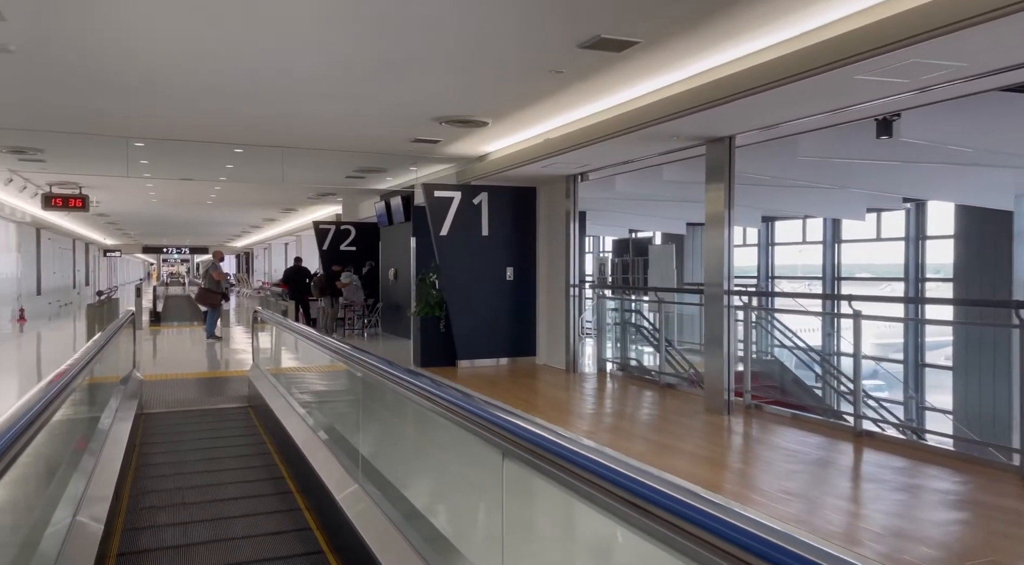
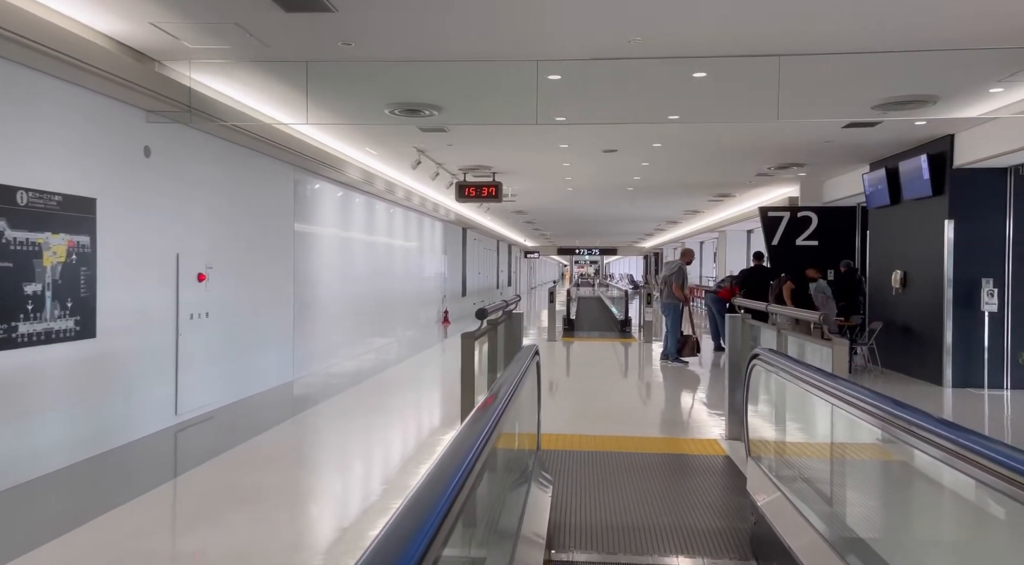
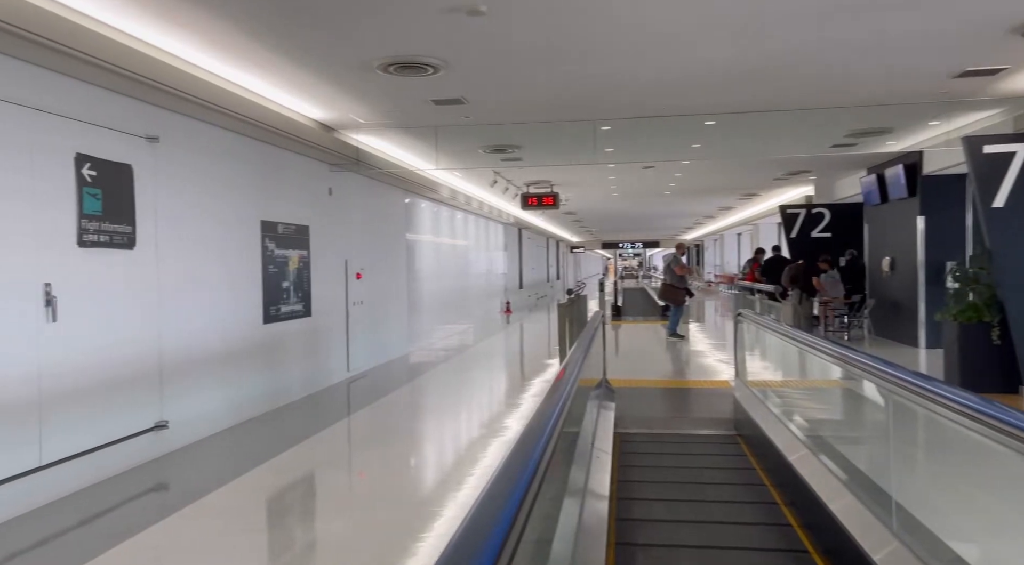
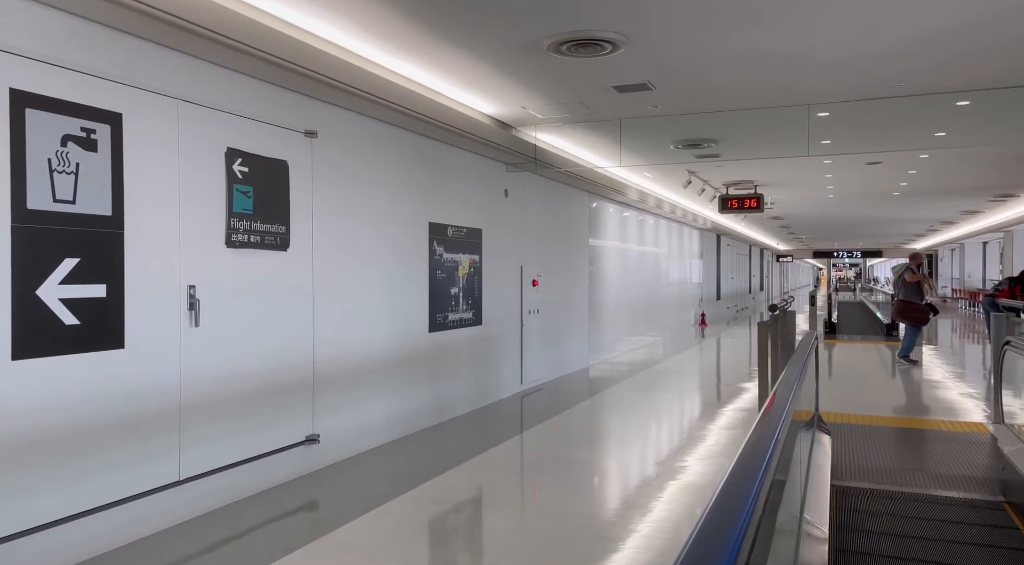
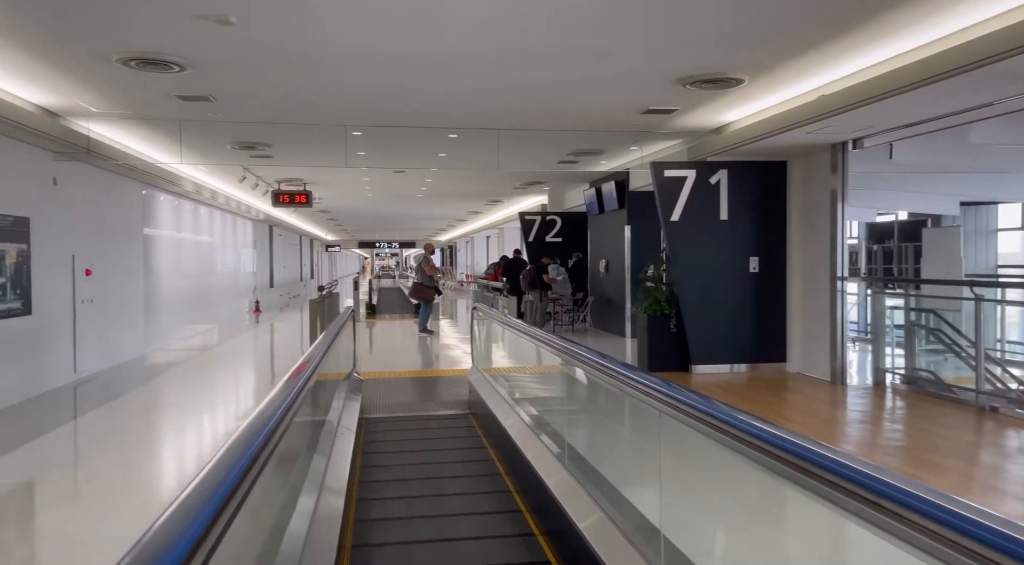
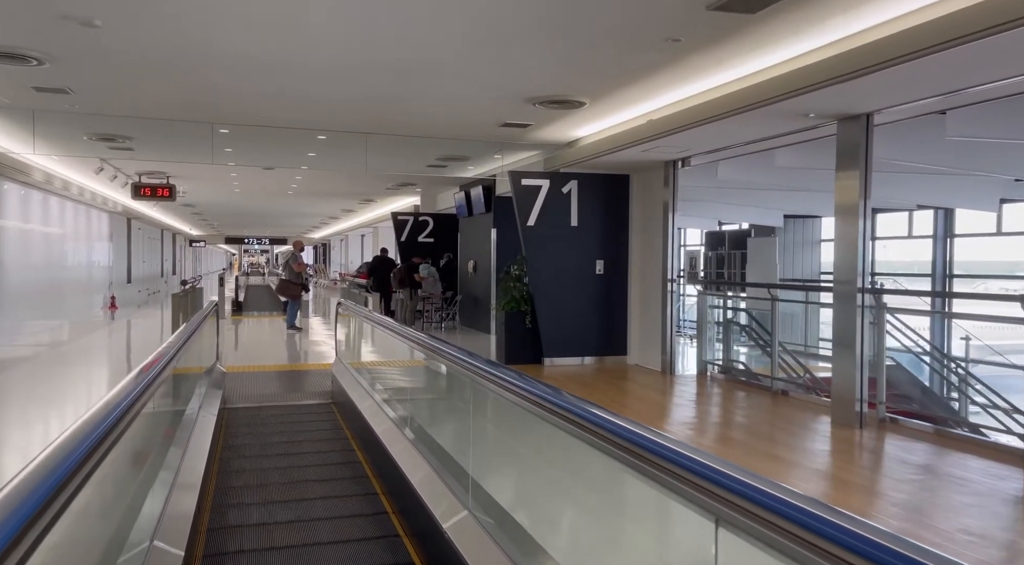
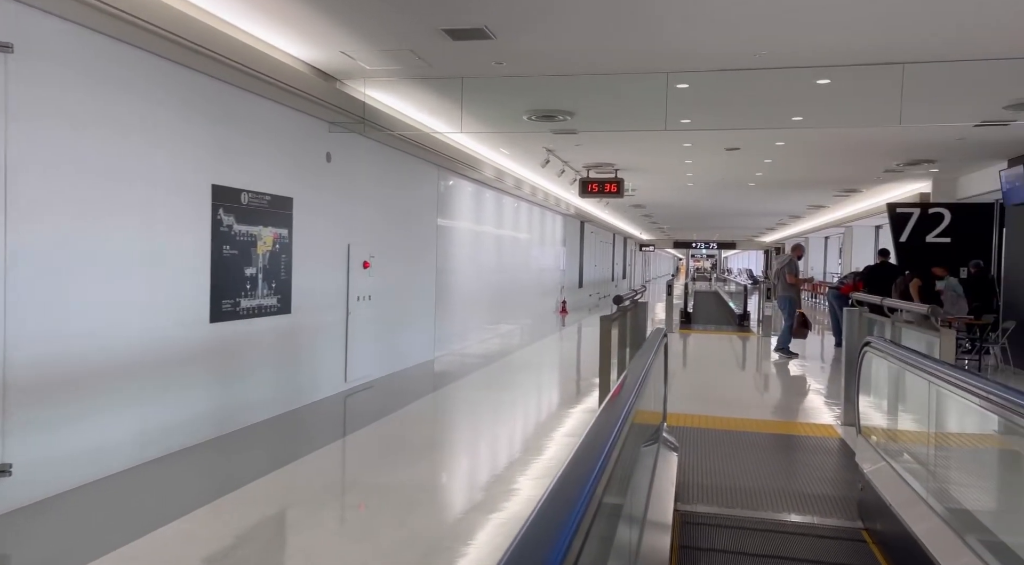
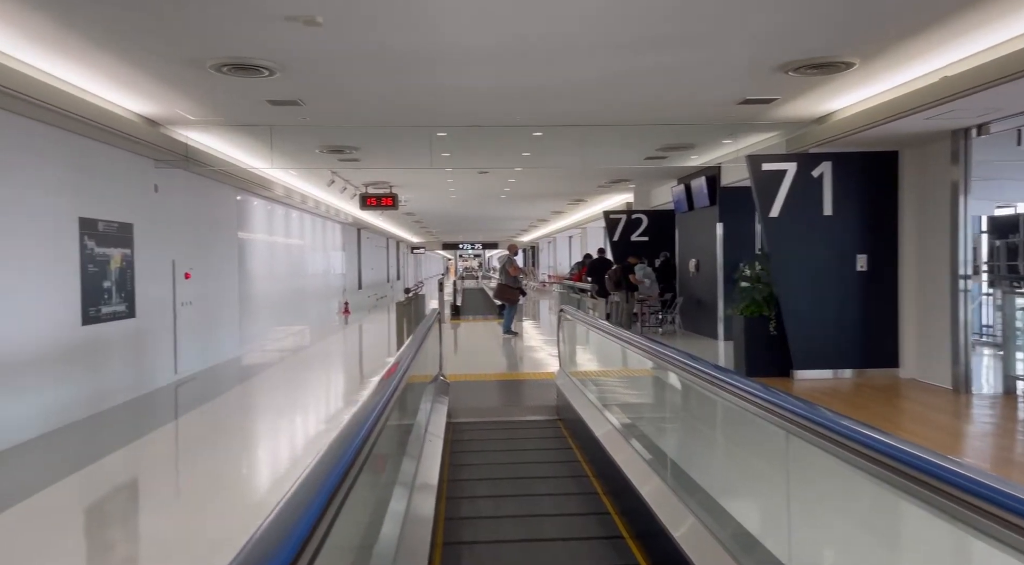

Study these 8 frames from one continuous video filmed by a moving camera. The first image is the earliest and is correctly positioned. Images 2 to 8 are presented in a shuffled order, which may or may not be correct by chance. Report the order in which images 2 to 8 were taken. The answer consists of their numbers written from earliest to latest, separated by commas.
6, 5, 8, 3, 4, 7, 2
